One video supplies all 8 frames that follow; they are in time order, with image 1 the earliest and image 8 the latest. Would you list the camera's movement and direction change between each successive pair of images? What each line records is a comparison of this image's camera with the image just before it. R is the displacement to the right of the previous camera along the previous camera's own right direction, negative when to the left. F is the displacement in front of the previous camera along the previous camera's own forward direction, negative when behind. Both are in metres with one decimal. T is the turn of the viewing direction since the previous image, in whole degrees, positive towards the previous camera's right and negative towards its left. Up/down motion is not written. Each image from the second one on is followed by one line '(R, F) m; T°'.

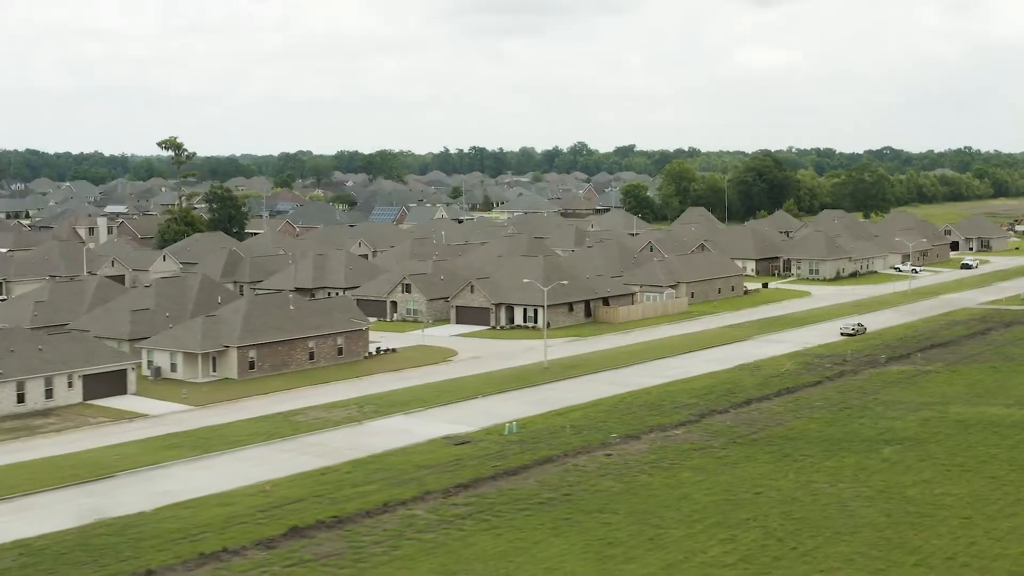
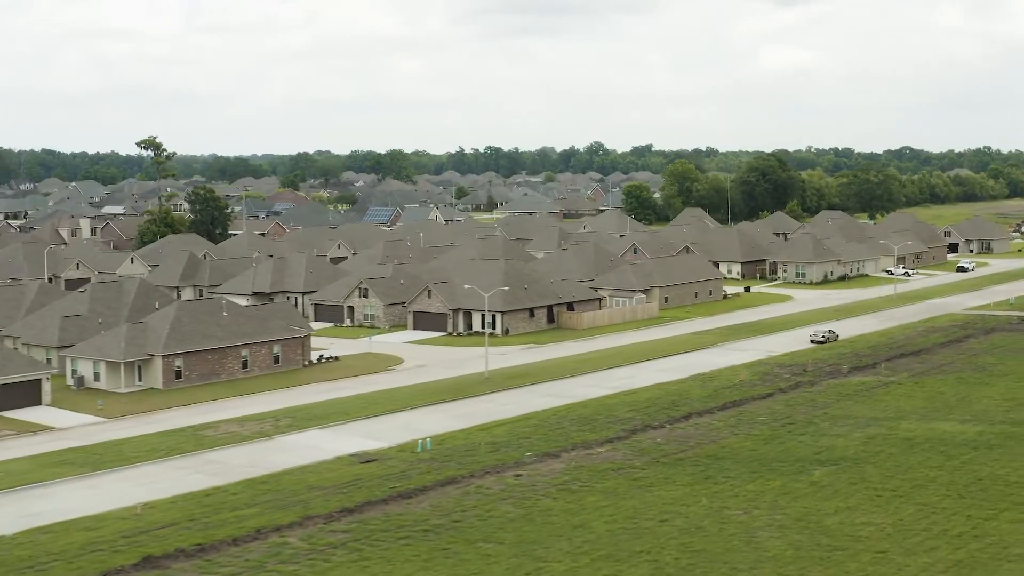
(+4.1, +2.5) m; -1°
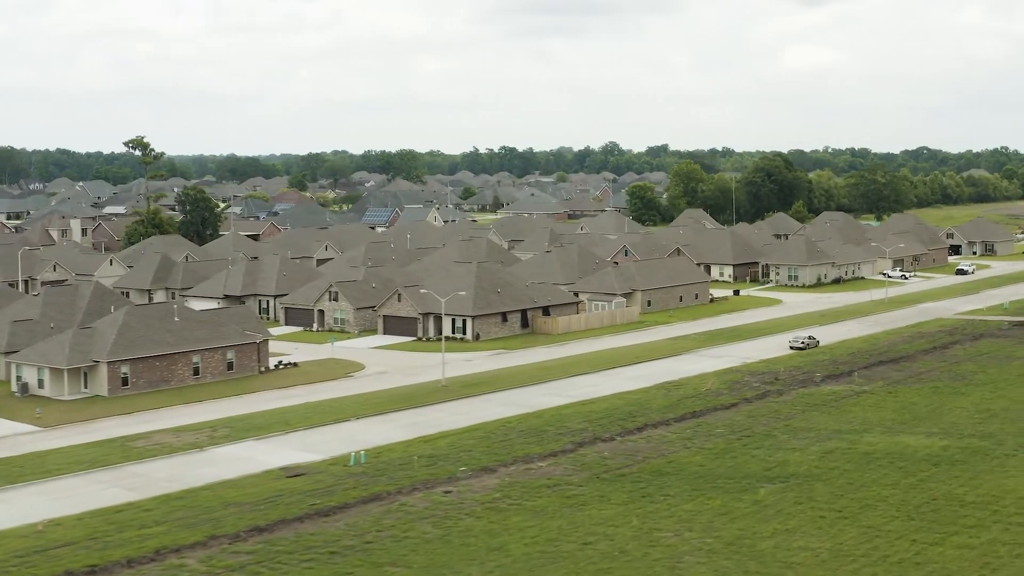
(+2.9, +1.8) m; -1°
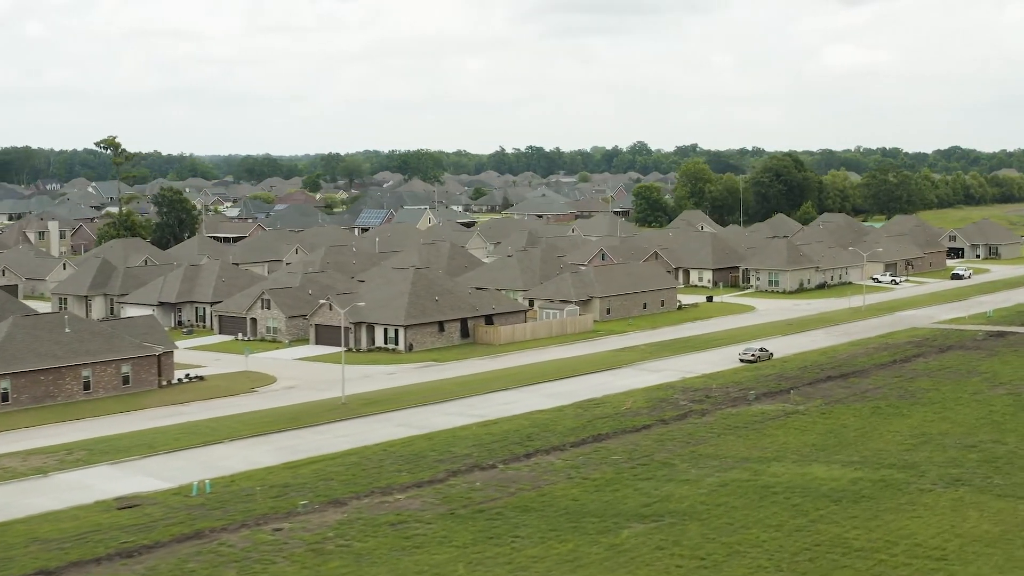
(+5.8, +3.6) m; -2°
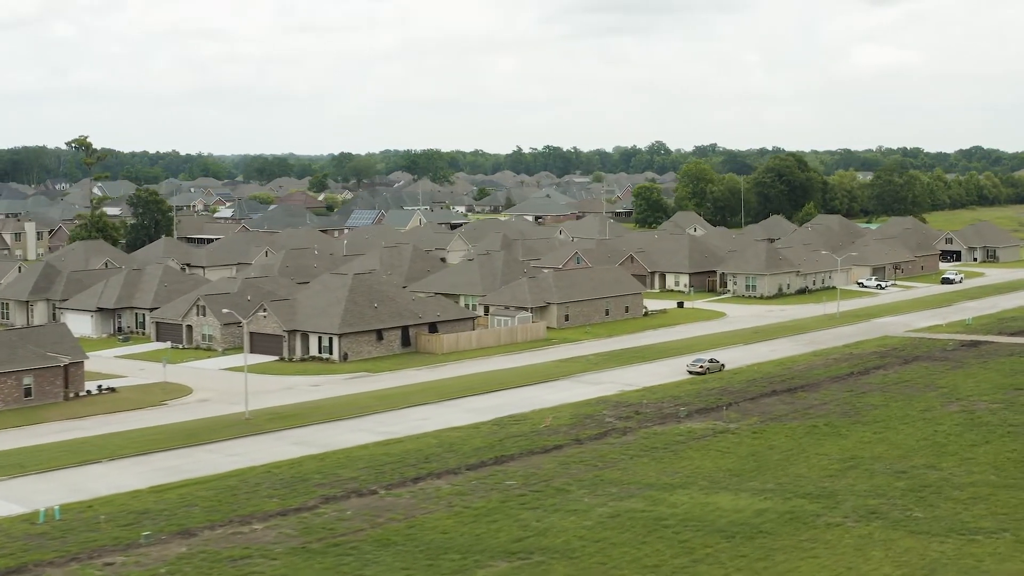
(+4.6, +2.9) m; -1°
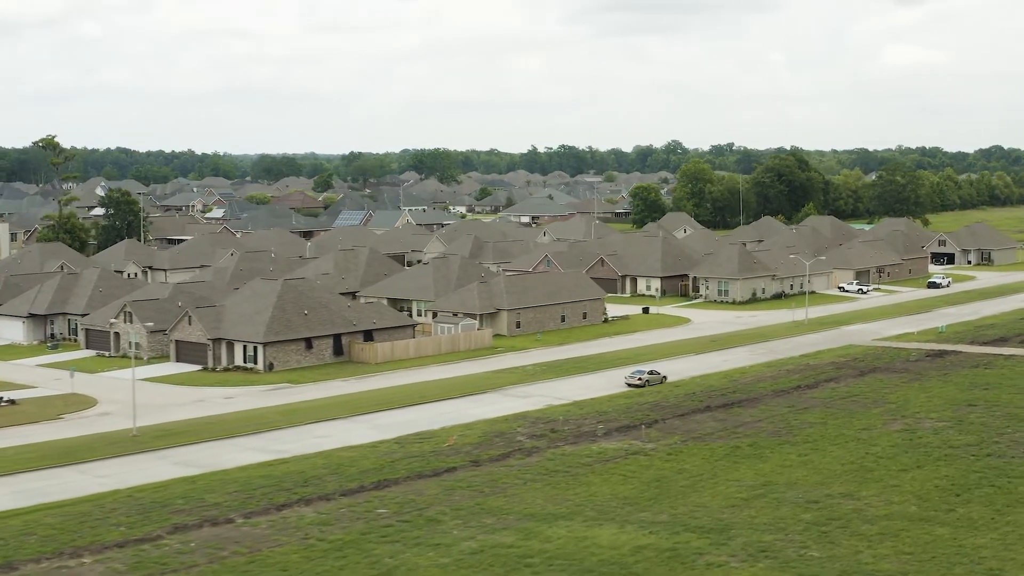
(+4.6, +2.9) m; -1°
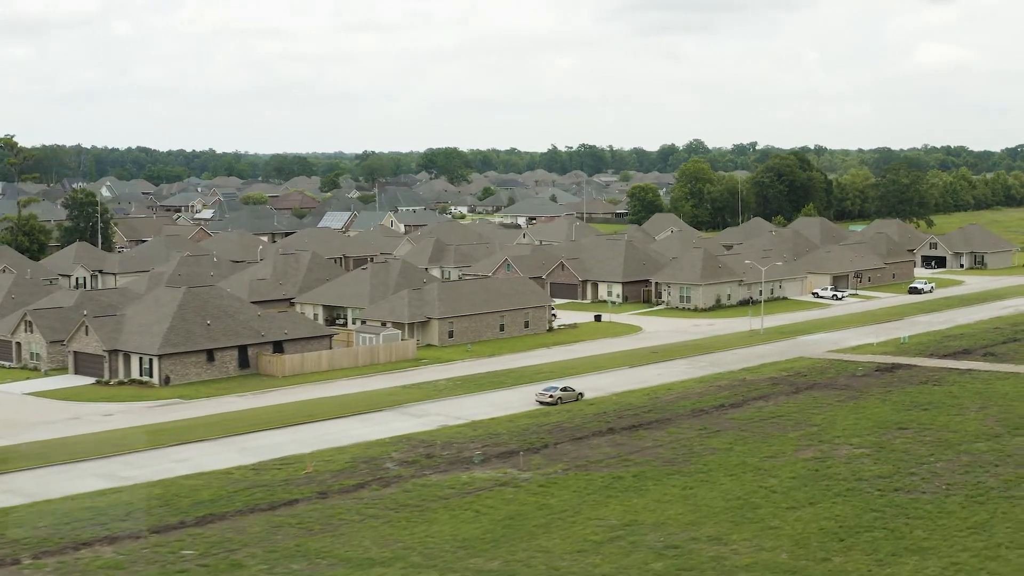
(+5.8, +3.6) m; -2°
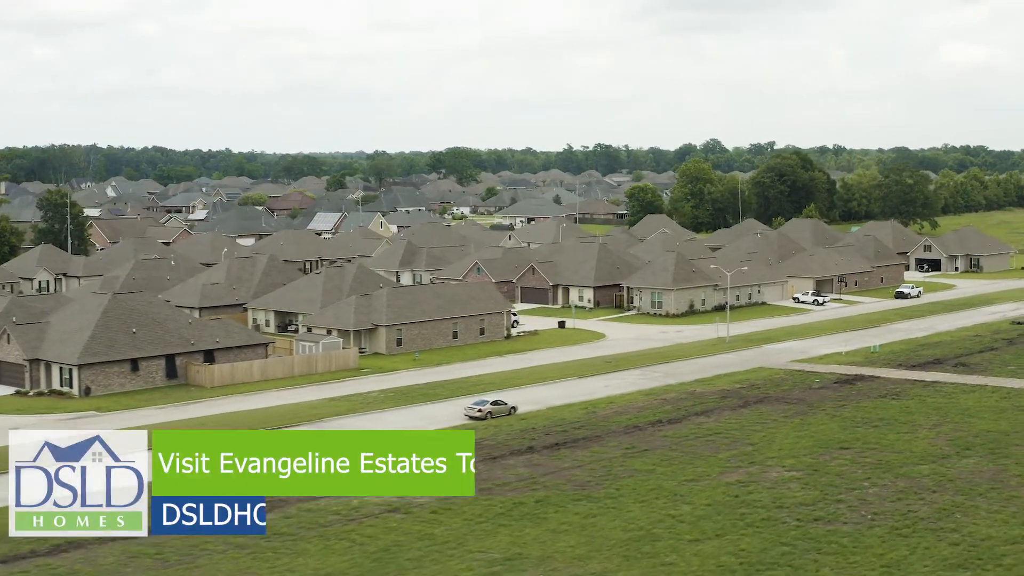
(+4.1, +2.5) m; -1°
